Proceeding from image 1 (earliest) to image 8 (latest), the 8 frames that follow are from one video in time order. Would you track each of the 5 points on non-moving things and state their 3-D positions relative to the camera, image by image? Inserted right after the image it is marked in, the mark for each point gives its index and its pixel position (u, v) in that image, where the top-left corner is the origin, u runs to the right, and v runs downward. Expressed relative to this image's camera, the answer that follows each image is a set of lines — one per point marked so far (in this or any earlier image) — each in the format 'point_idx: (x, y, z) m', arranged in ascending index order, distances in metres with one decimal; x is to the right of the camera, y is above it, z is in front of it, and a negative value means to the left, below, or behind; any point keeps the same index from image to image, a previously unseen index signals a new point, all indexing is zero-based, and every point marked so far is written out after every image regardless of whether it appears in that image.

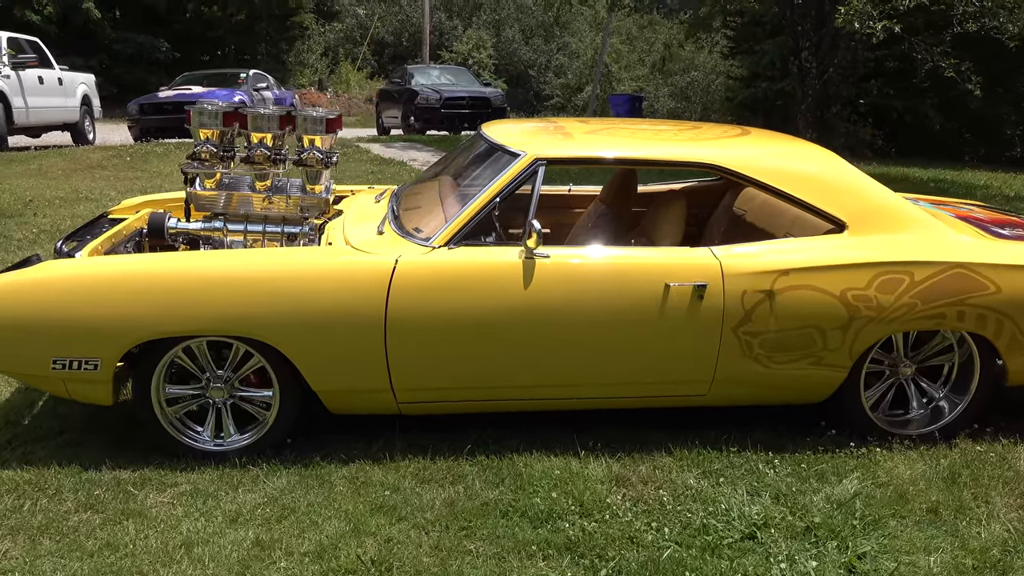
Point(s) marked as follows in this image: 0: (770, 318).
0: (+1.0, -0.1, +3.3) m
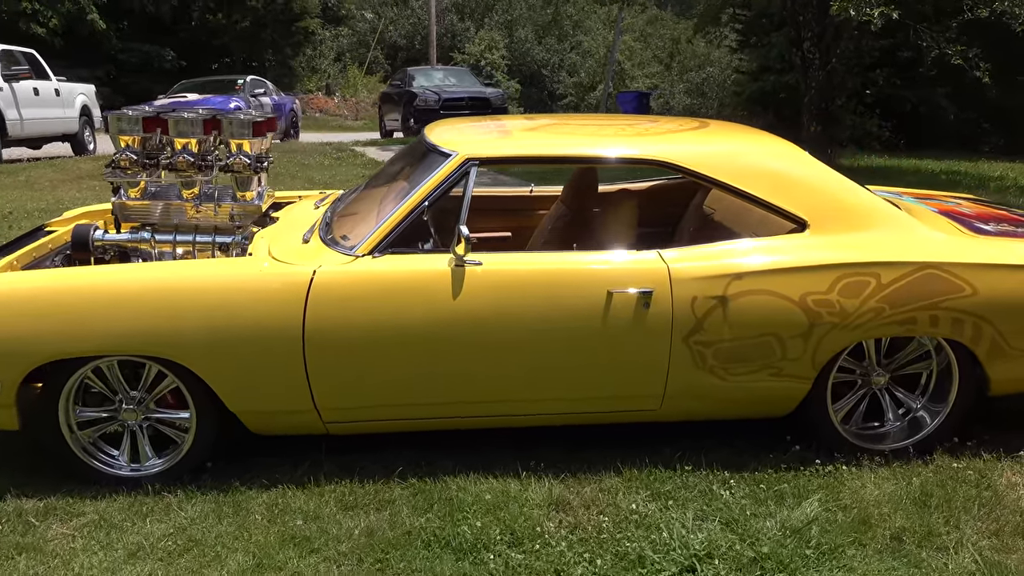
0: (+0.8, -0.1, +3.1) m
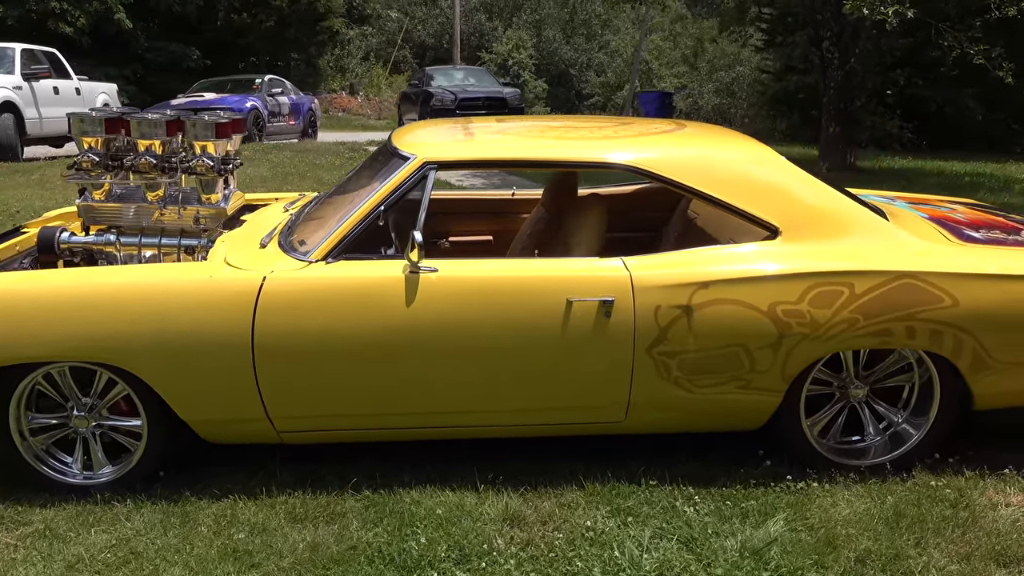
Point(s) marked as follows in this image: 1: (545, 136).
0: (+0.6, -0.2, +3.0) m
1: (+0.1, +0.6, +3.3) m
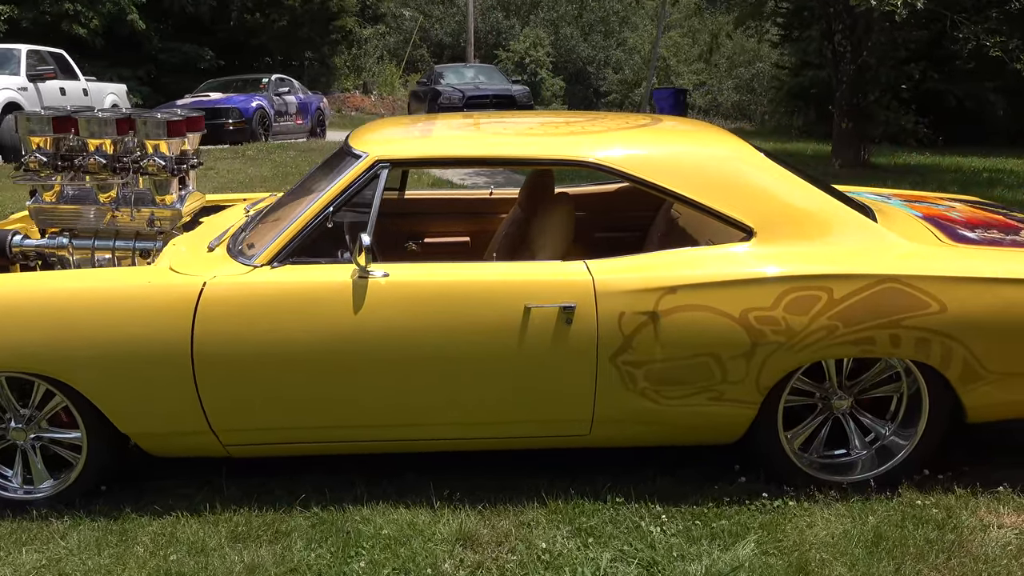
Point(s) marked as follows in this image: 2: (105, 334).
0: (+0.5, -0.2, +2.8) m
1: (0.0, +0.6, +3.2) m
2: (-1.3, -0.1, +2.7) m
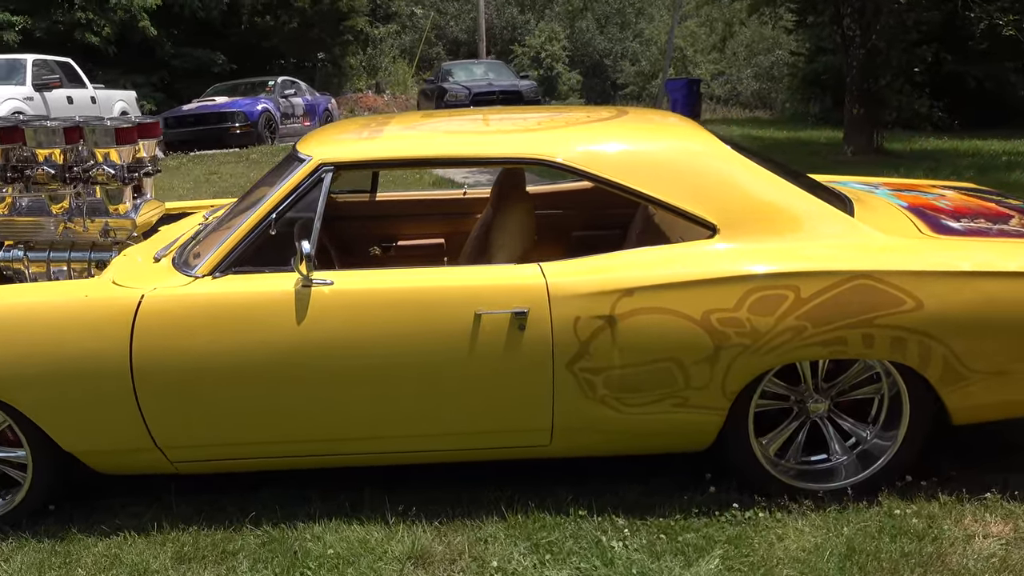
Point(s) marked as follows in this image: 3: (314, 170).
0: (+0.3, -0.2, +2.6) m
1: (-0.2, +0.6, +3.0) m
2: (-1.4, -0.2, +2.6) m
3: (-0.6, +0.4, +2.8) m
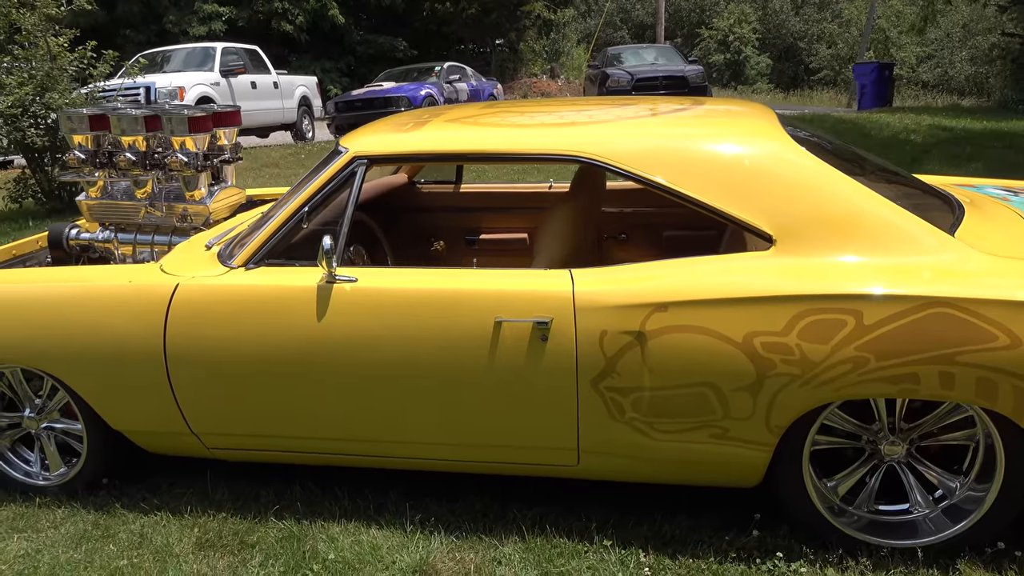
0: (+0.4, -0.2, +2.4) m
1: (0.0, +0.6, +2.9) m
2: (-1.4, -0.1, +2.8) m
3: (-0.5, +0.4, +2.7) m
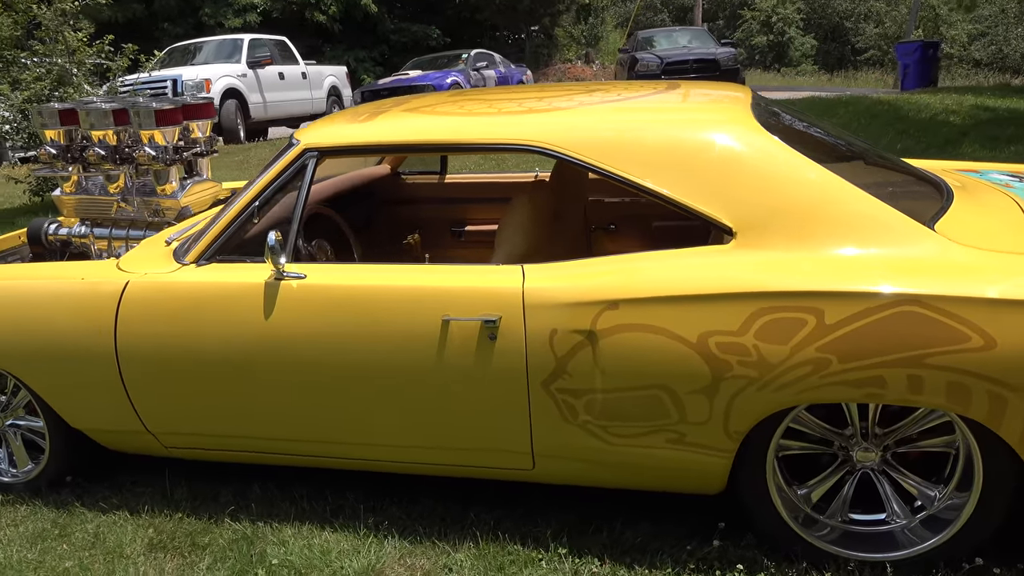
0: (+0.2, -0.2, +2.3) m
1: (-0.1, +0.6, +2.7) m
2: (-1.5, -0.1, +2.7) m
3: (-0.6, +0.4, +2.6) m
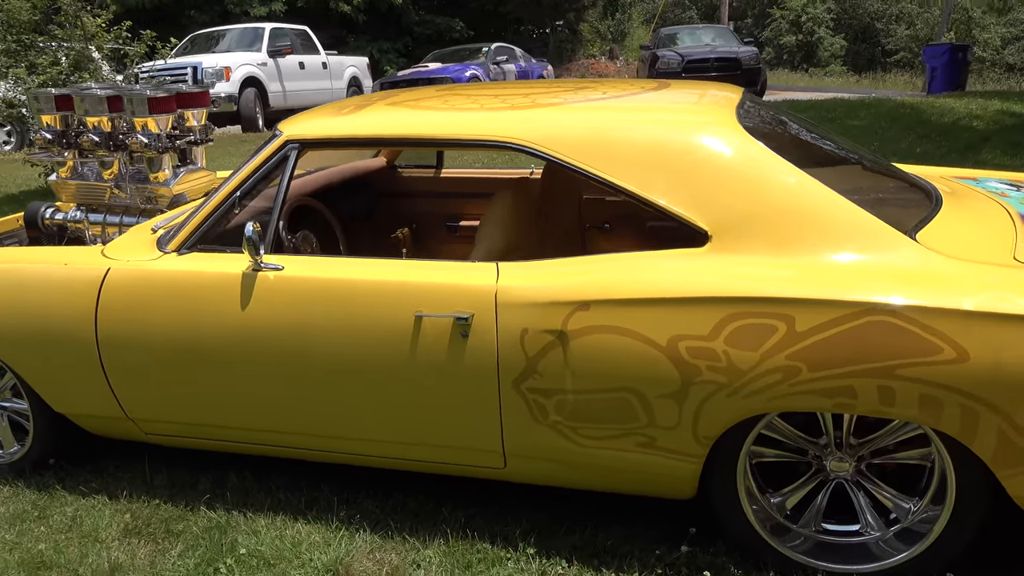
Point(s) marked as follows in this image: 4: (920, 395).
0: (+0.1, -0.2, +2.2) m
1: (-0.2, +0.6, +2.7) m
2: (-1.5, -0.1, +2.7) m
3: (-0.7, +0.4, +2.6) m
4: (+1.0, -0.2, +2.0) m
